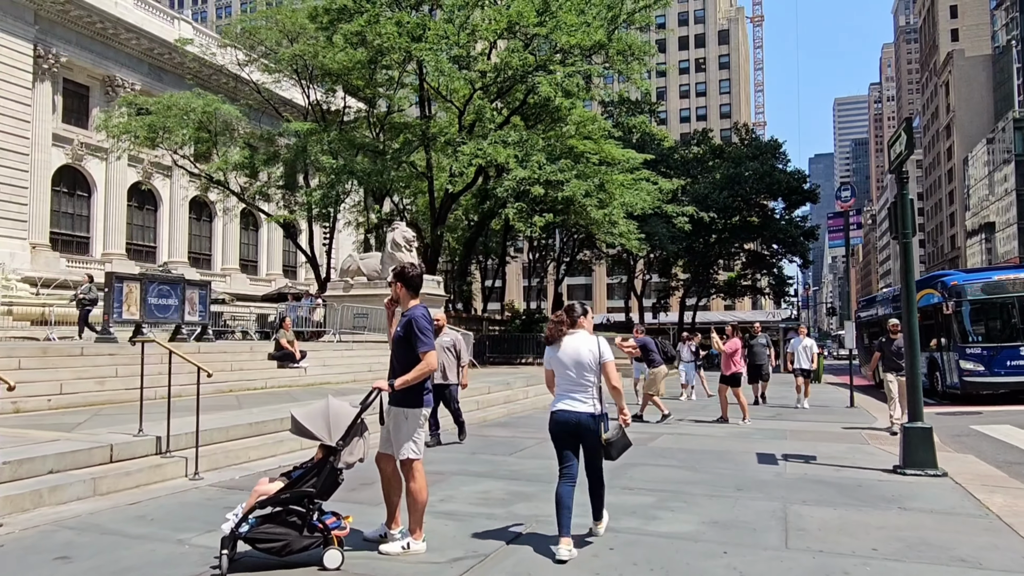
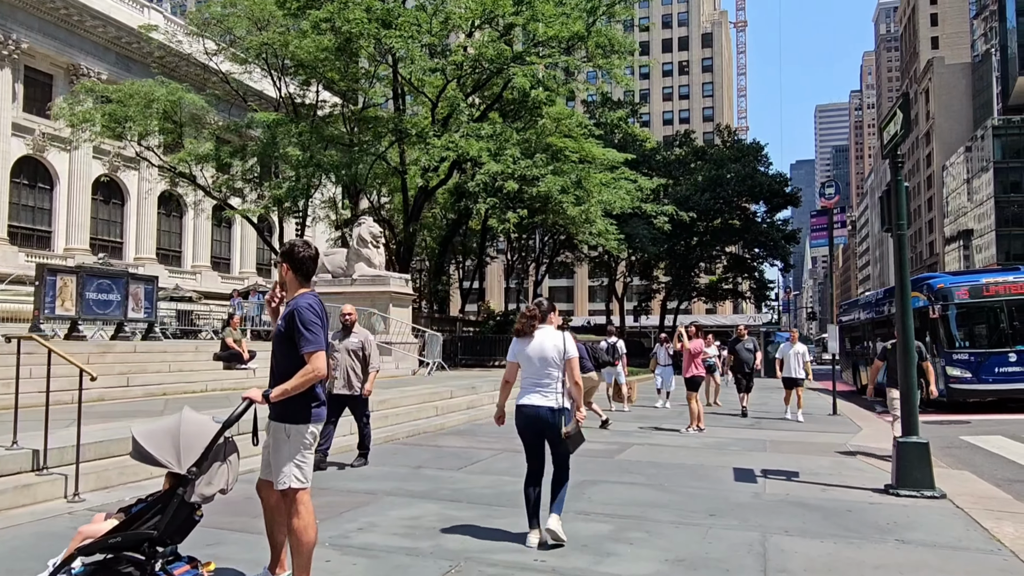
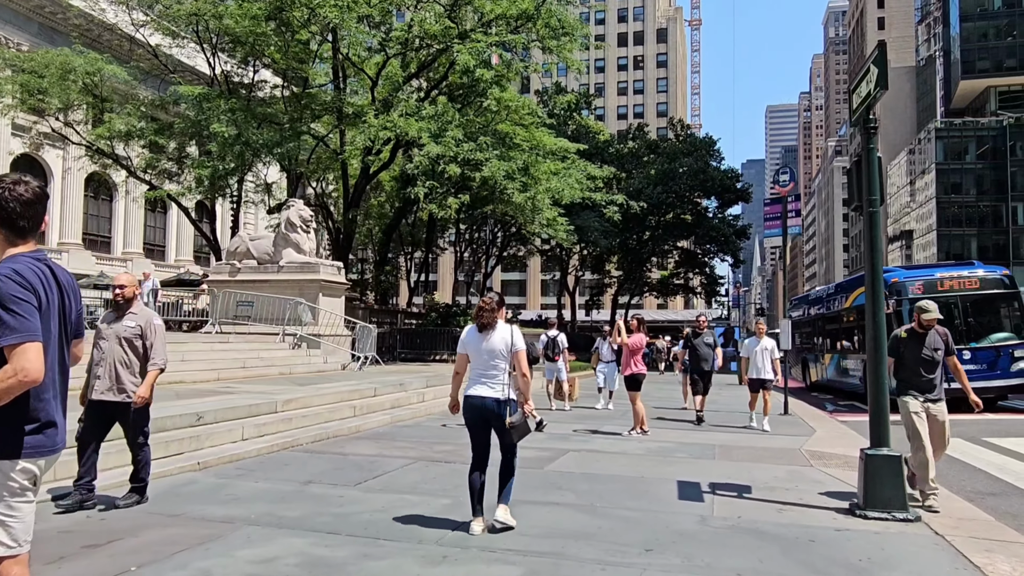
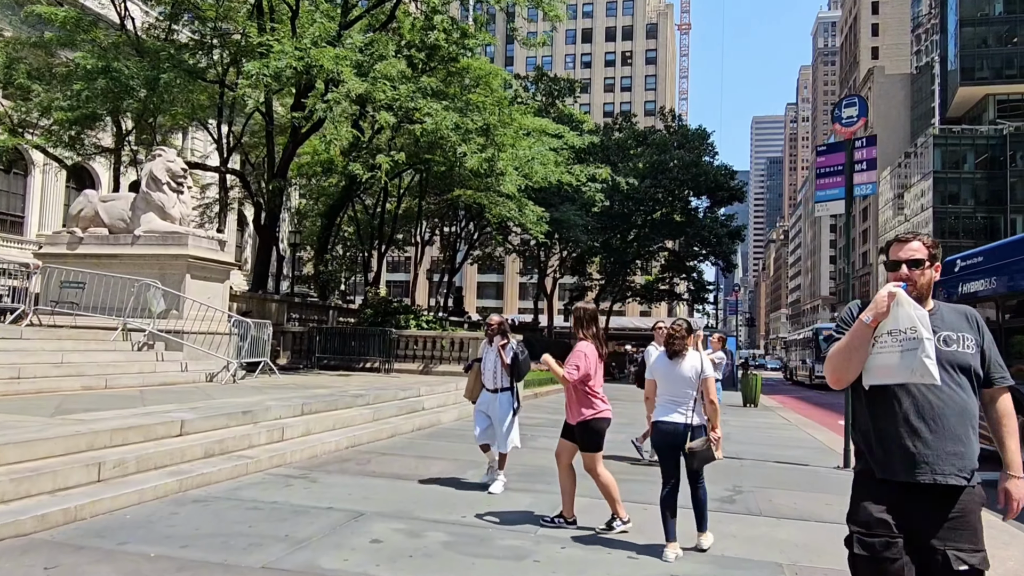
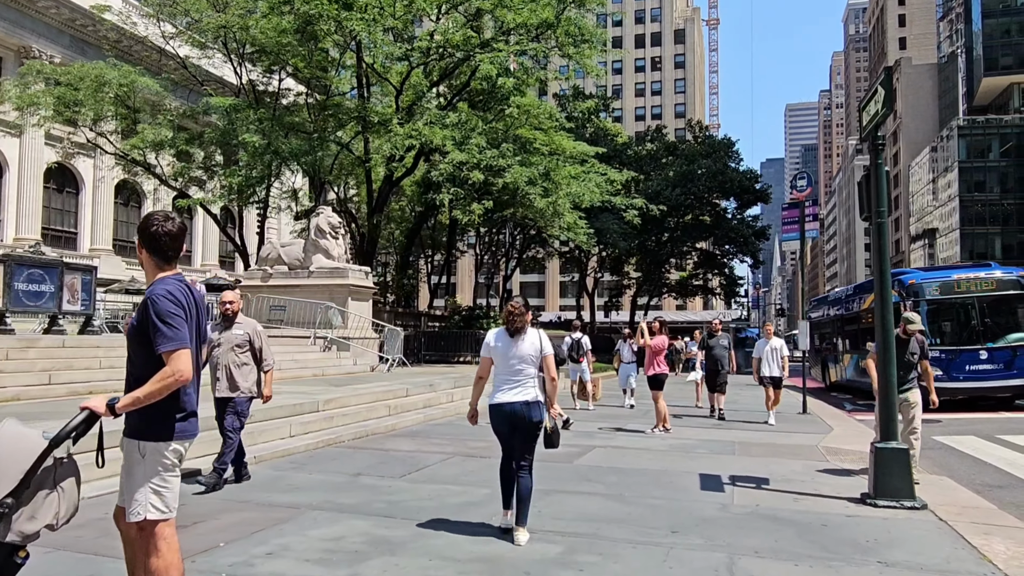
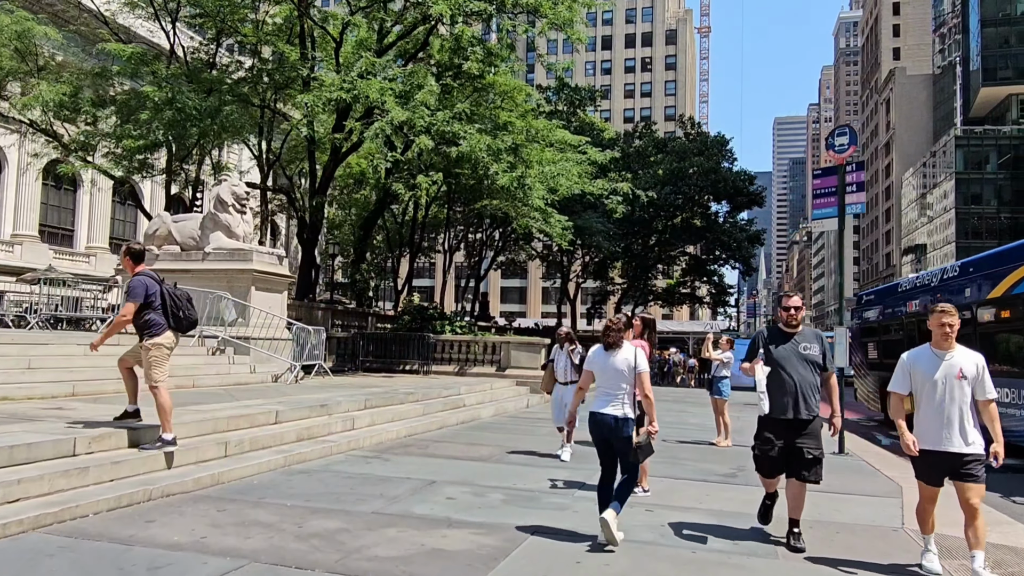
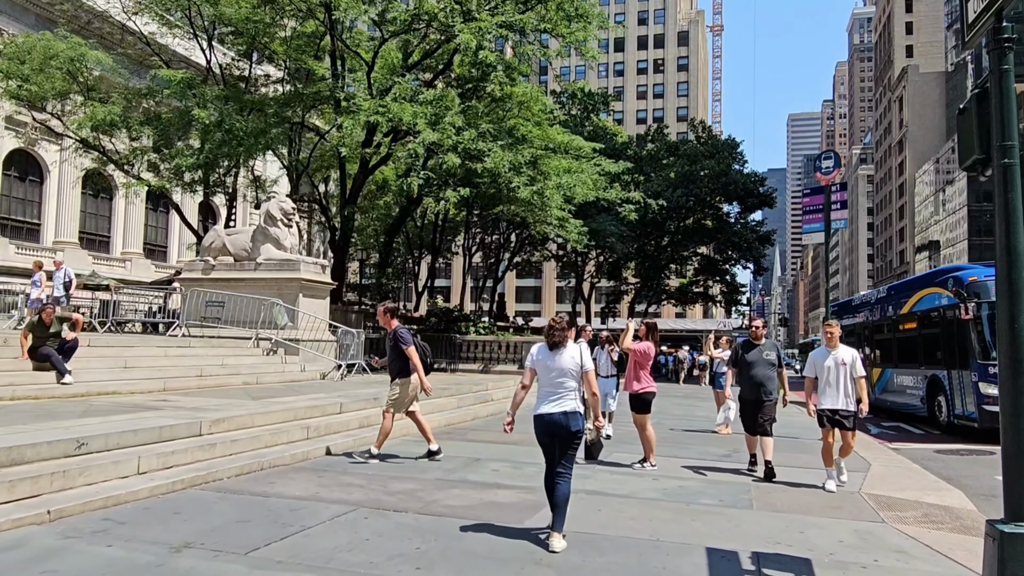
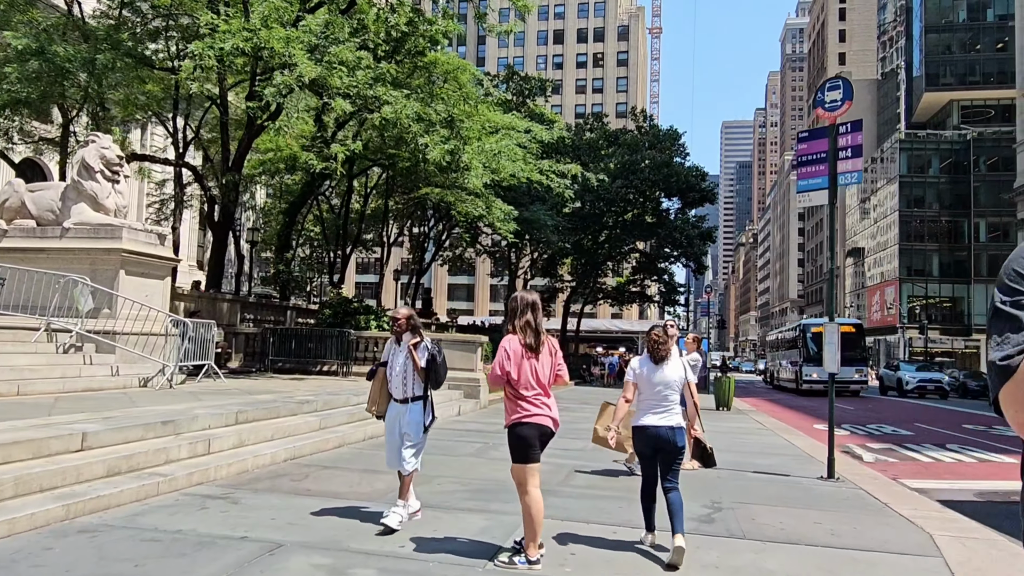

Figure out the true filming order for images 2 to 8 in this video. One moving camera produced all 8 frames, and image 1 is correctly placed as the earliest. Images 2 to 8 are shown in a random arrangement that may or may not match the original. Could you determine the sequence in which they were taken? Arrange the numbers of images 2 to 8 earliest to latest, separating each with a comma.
2, 5, 3, 7, 6, 4, 8
